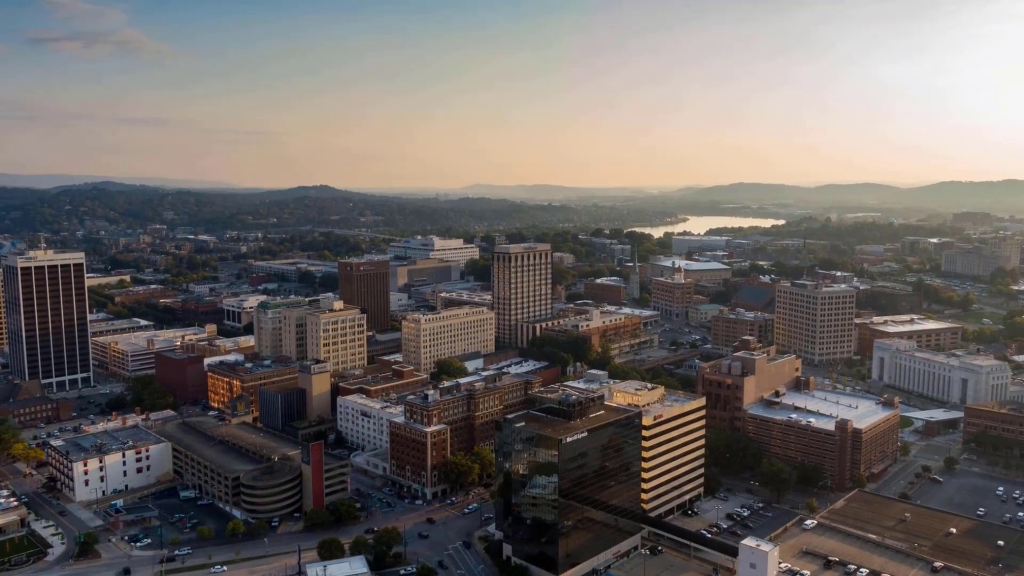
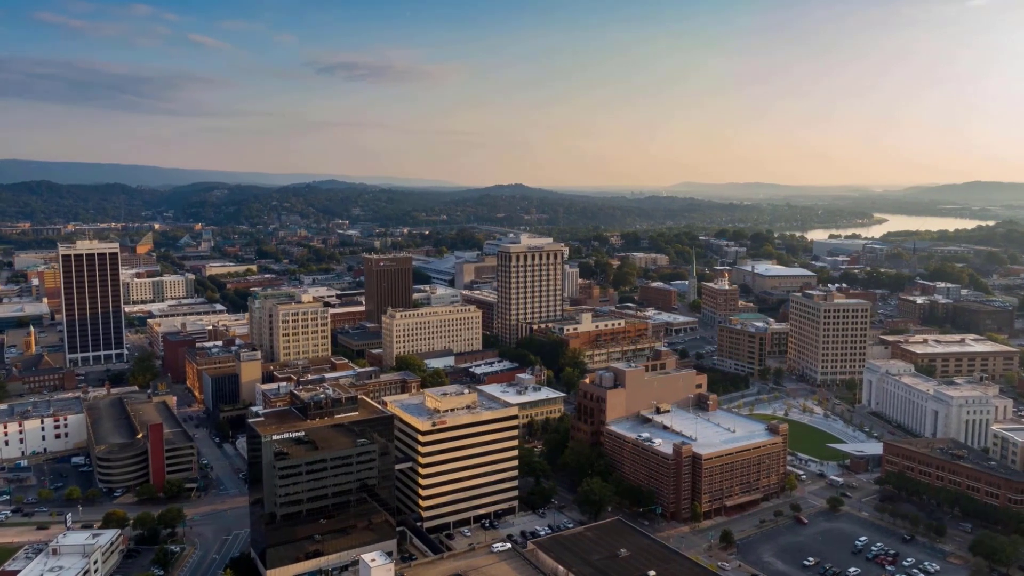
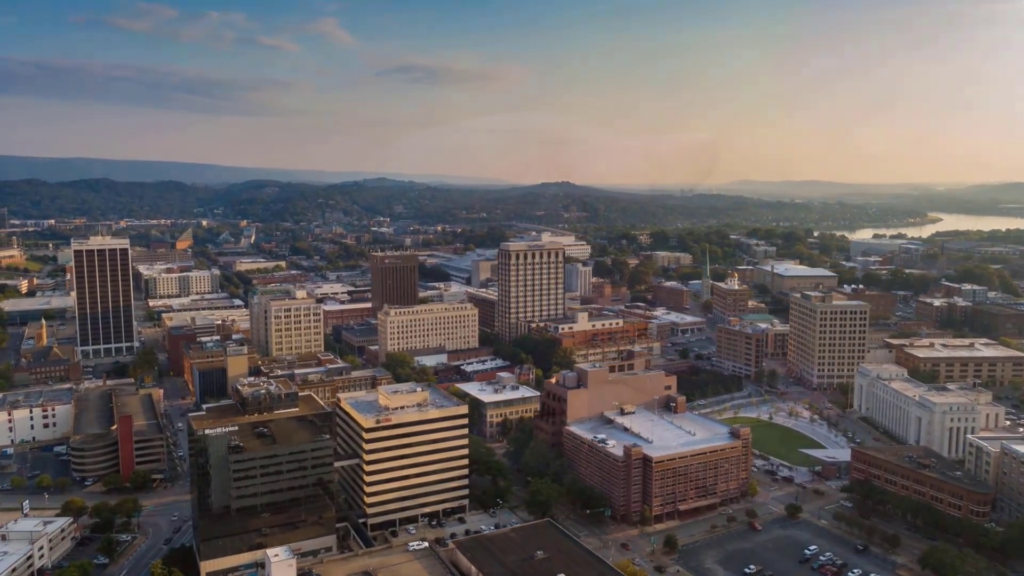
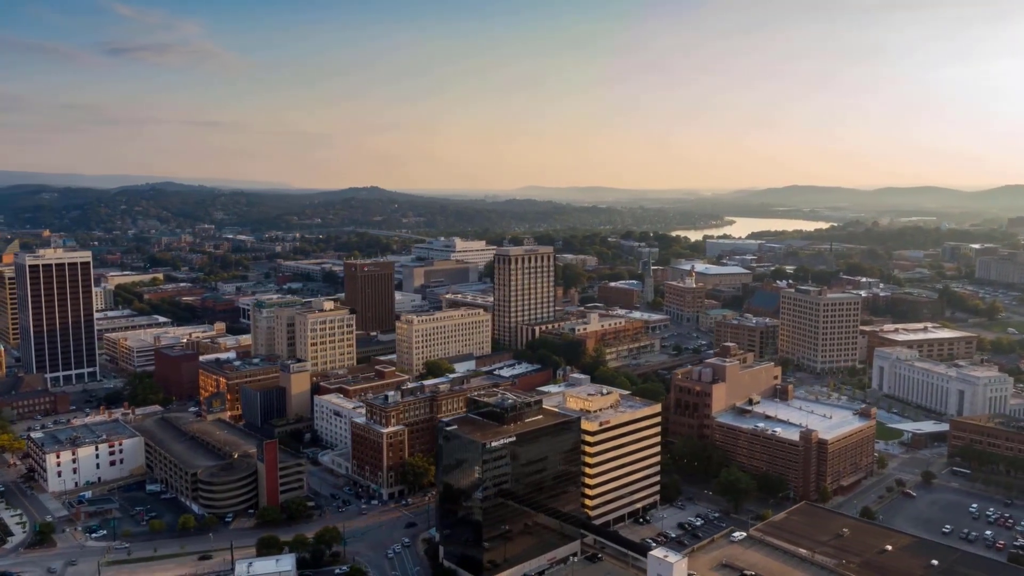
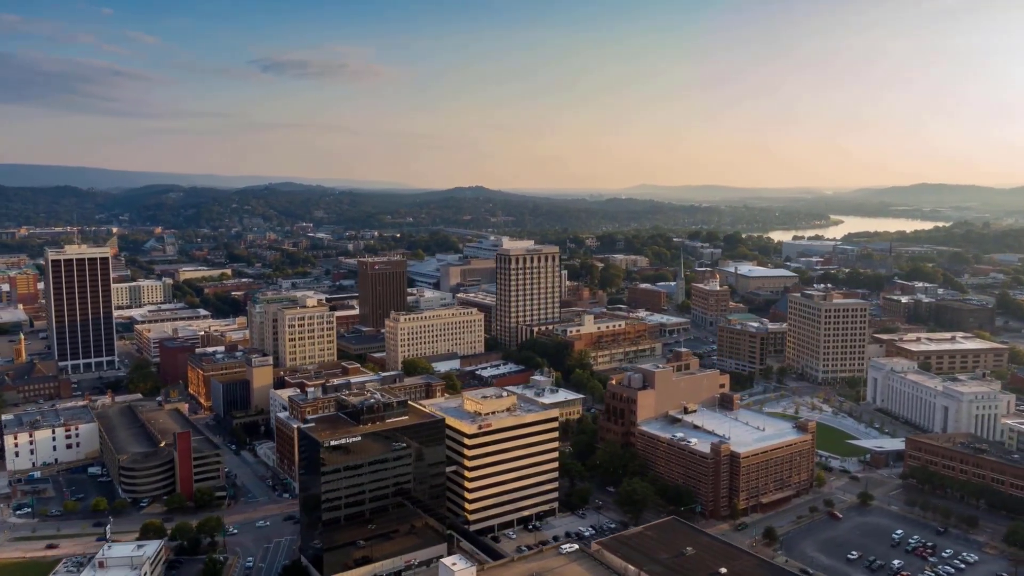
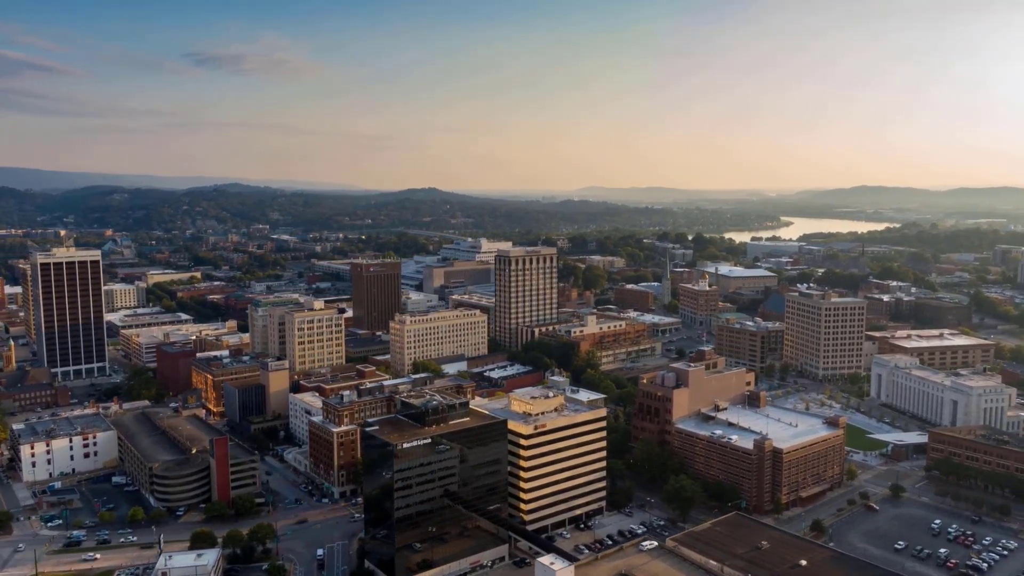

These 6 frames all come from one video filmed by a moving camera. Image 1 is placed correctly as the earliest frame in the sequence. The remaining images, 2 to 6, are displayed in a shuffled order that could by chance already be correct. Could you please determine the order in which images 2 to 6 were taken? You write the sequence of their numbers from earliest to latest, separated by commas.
4, 6, 5, 2, 3
